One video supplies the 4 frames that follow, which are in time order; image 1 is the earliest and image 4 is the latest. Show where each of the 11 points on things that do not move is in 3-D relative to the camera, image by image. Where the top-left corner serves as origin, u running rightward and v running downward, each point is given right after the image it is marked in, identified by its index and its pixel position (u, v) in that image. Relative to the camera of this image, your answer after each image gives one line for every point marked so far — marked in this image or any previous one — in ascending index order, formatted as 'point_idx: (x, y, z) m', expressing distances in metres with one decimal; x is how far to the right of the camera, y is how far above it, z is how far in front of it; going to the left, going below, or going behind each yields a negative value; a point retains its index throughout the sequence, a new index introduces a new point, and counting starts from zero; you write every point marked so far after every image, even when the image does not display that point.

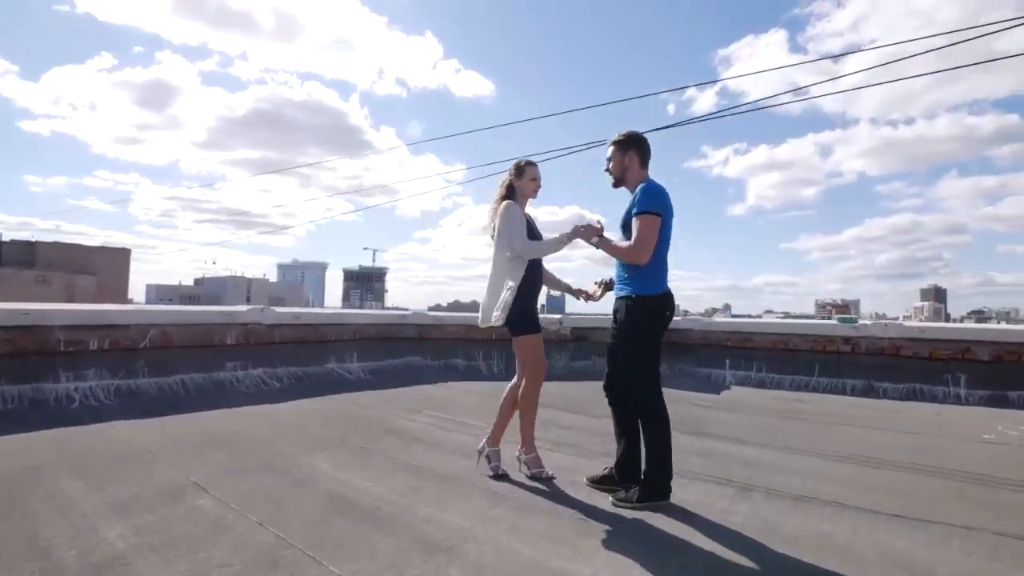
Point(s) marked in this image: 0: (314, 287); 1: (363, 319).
0: (-6.4, 0.0, +18.2) m
1: (-1.3, -0.3, +4.9) m
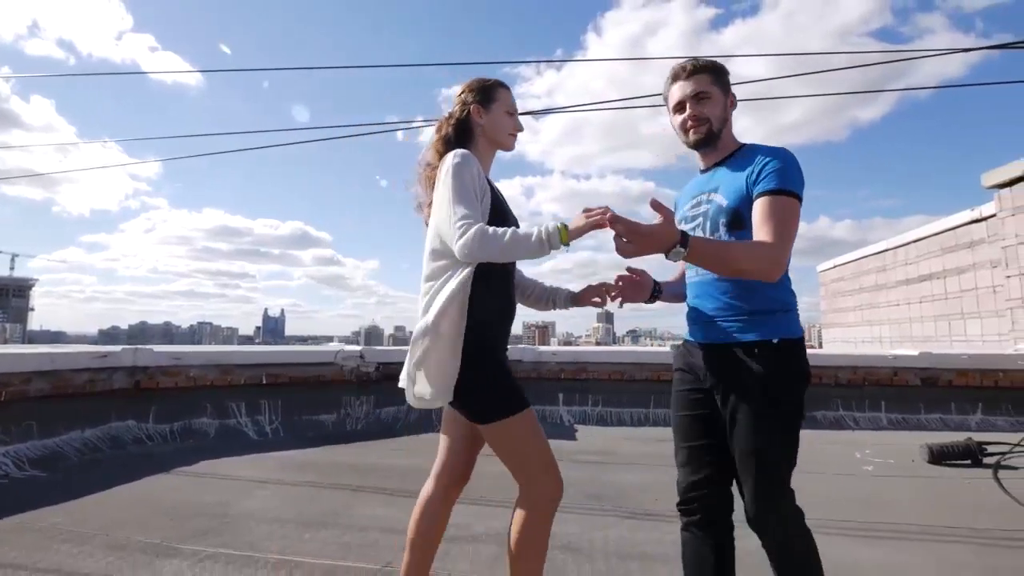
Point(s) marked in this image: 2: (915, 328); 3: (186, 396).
0: (-13.0, -0.3, +11.9) m
1: (-2.2, -0.3, +2.6) m
2: (+5.4, -0.5, +7.5) m
3: (-2.0, -0.7, +3.6) m
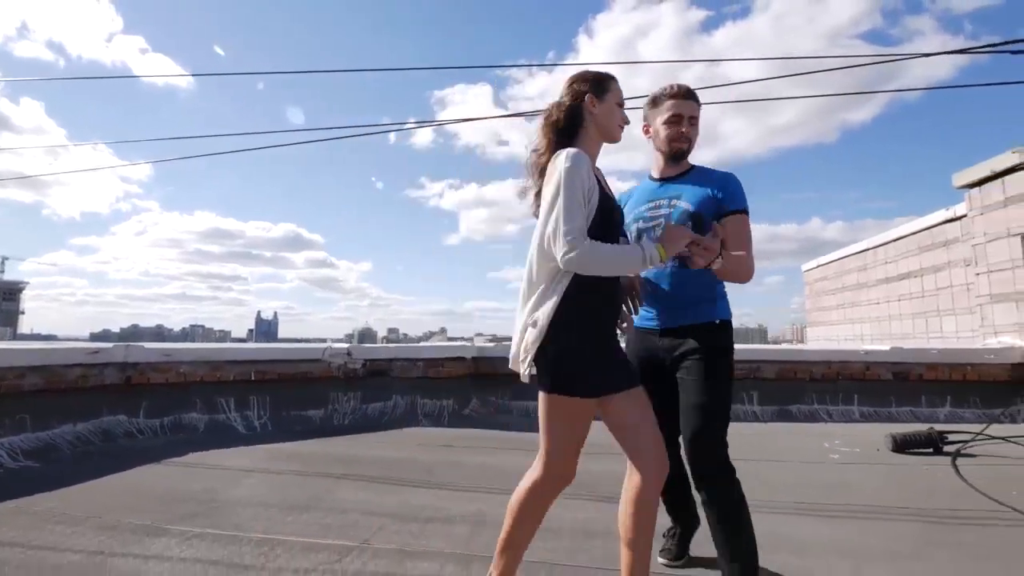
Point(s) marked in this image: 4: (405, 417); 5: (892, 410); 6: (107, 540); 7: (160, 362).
0: (-13.2, -0.4, +11.9) m
1: (-2.3, -0.3, +2.7) m
2: (+5.2, -0.5, +7.7) m
3: (-2.2, -0.7, +3.6) m
4: (-0.8, -1.0, +4.3) m
5: (+3.1, -1.0, +4.6) m
6: (-1.3, -0.8, +1.8) m
7: (-2.2, -0.5, +3.6) m
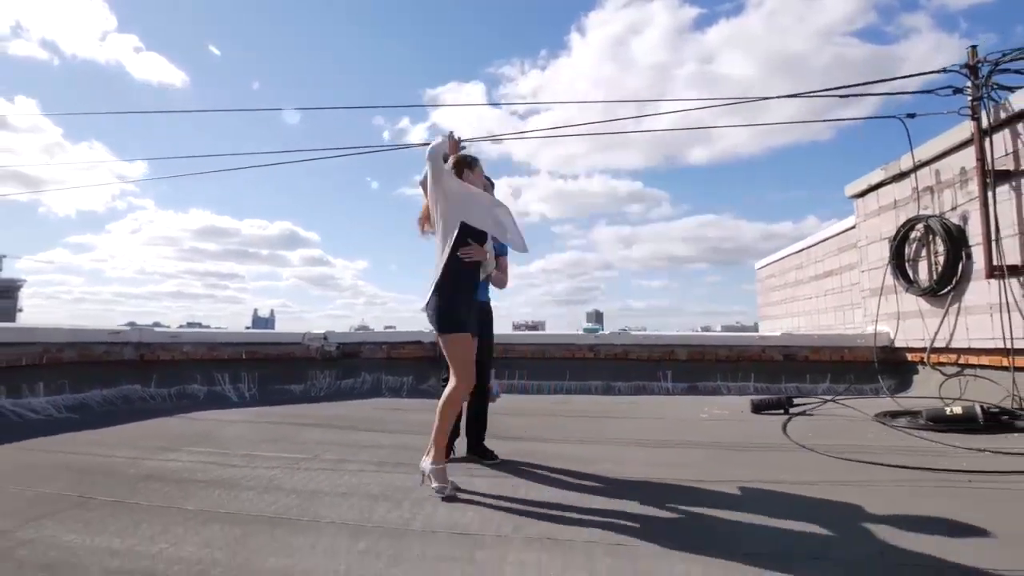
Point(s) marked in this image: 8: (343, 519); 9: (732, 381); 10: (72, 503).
0: (-13.7, -0.3, +12.7) m
1: (-2.8, -0.3, +3.5) m
2: (+4.7, -0.5, +8.6) m
3: (-2.6, -0.6, +4.5) m
4: (-1.3, -0.9, +5.1) m
5: (+2.6, -1.0, +5.5) m
6: (-1.8, -0.8, +2.7) m
7: (-2.7, -0.4, +4.4) m
8: (-0.6, -0.8, +1.9) m
9: (+2.2, -0.9, +5.6) m
10: (-1.4, -0.7, +1.9) m
